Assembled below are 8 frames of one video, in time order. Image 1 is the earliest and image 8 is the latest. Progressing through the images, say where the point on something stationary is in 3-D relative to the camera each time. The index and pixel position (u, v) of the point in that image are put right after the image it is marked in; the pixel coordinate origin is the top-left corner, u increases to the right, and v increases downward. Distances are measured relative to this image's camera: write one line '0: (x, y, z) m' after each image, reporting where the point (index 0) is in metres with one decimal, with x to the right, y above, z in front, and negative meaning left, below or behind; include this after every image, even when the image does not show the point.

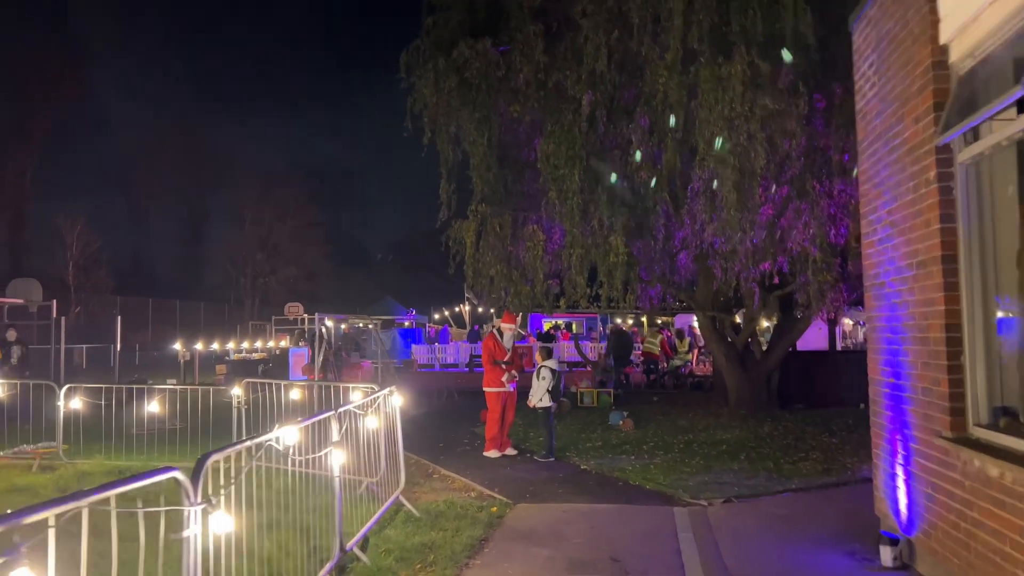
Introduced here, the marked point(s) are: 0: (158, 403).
0: (-4.3, -1.4, +9.6) m
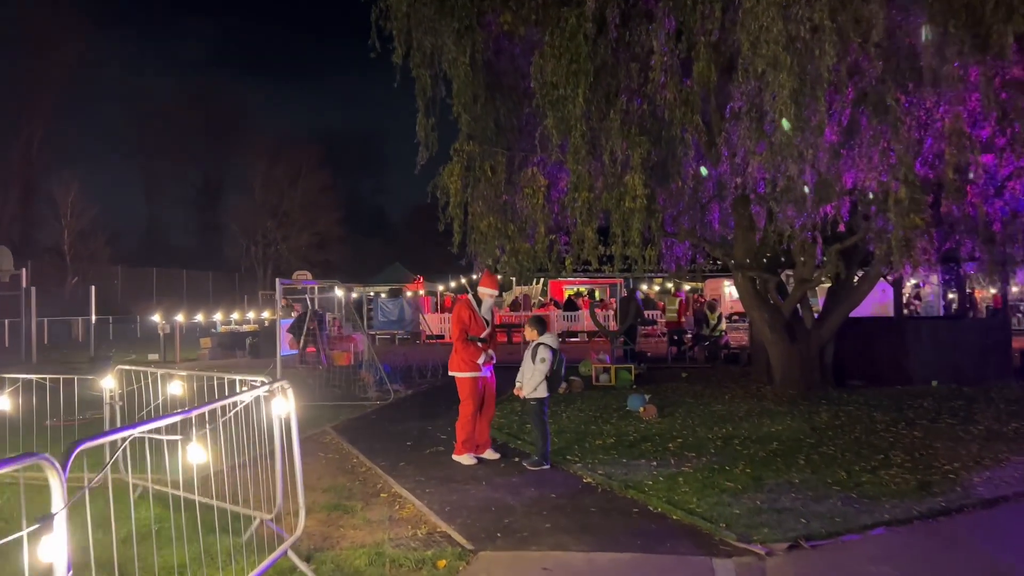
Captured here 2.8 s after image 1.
0: (-4.5, -1.0, +7.1) m
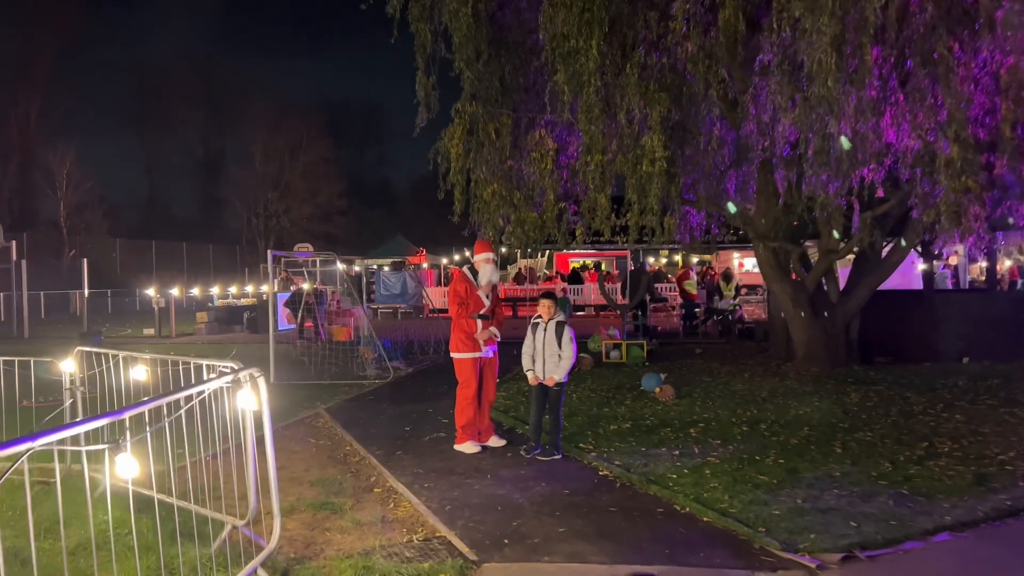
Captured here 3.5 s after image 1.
0: (-4.4, -0.8, +6.4) m
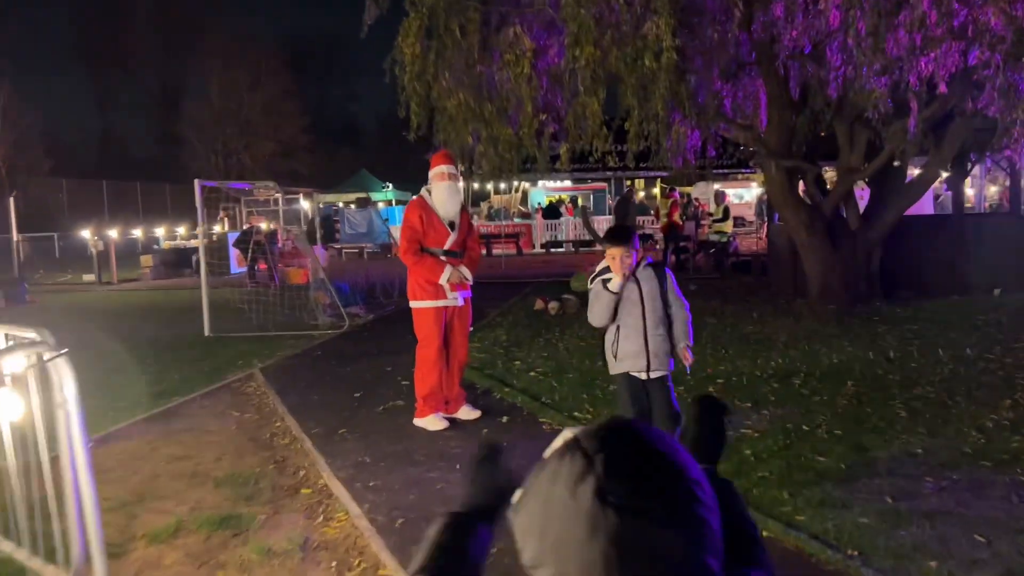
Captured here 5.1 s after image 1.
0: (-4.6, -0.4, +4.6) m
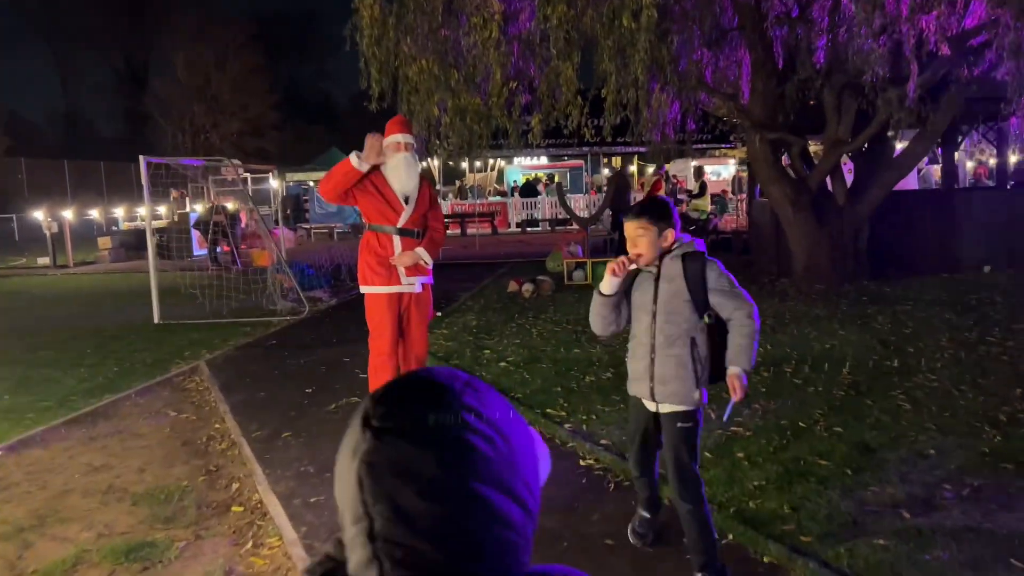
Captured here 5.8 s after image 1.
0: (-4.8, -0.4, +3.8) m
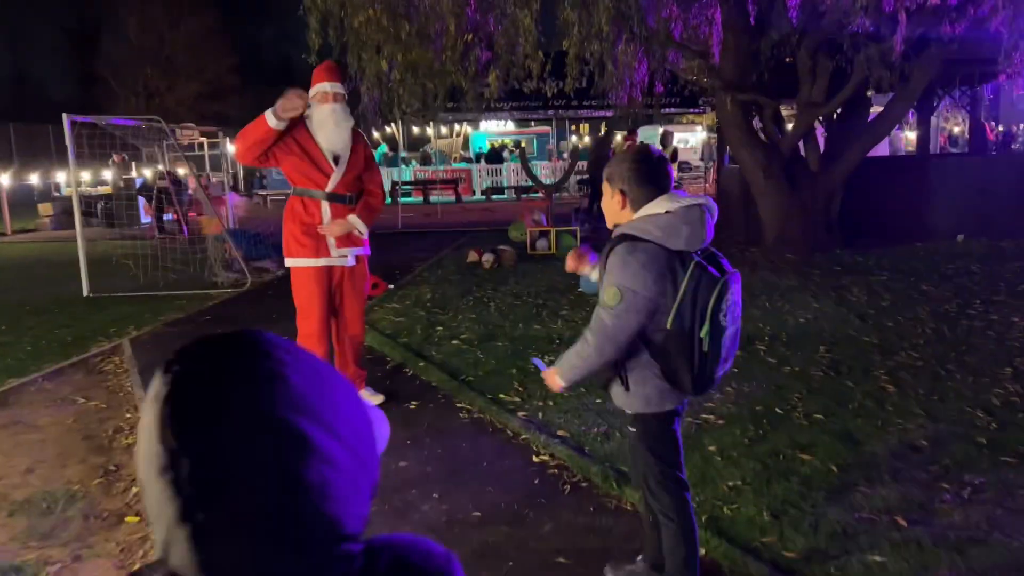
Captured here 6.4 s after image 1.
0: (-5.0, -0.3, +3.1) m
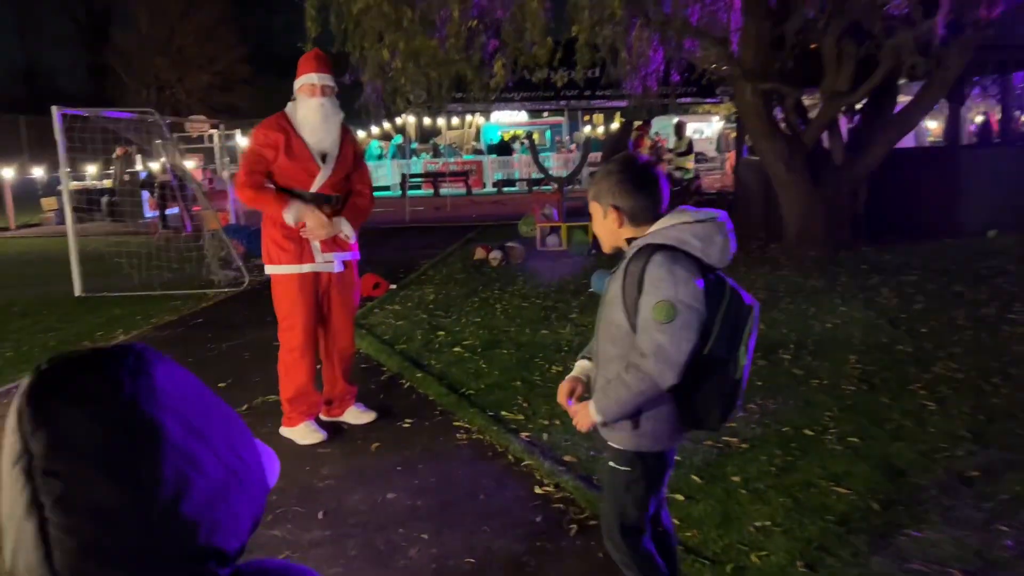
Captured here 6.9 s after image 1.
0: (-5.0, -0.3, +2.8) m
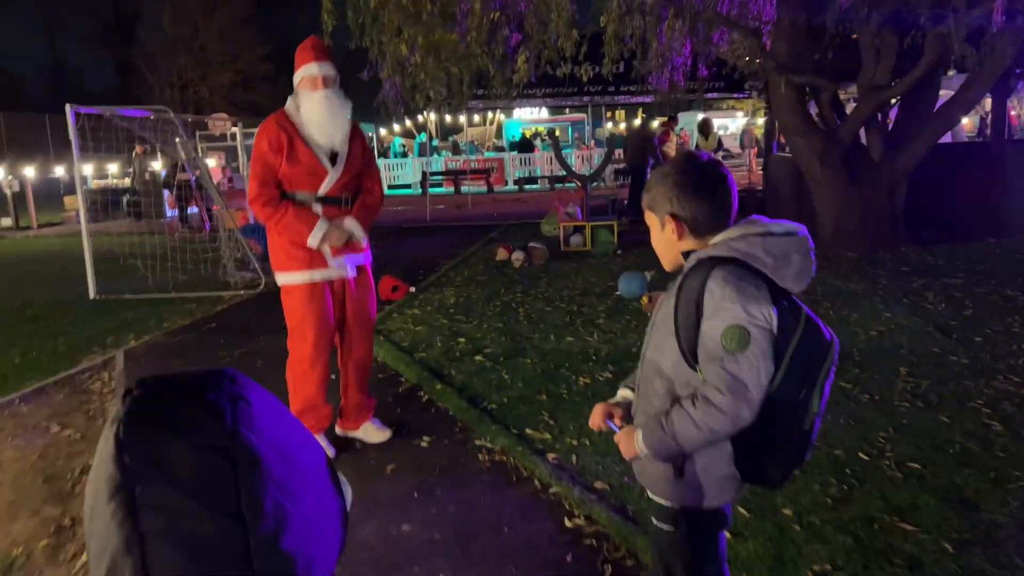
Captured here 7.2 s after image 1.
0: (-4.9, -0.4, +2.6) m
